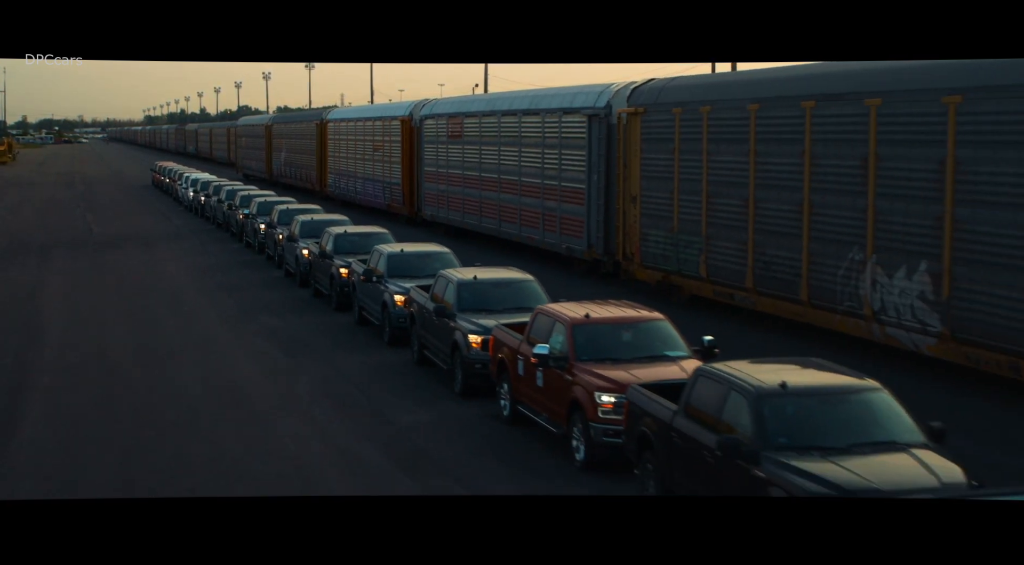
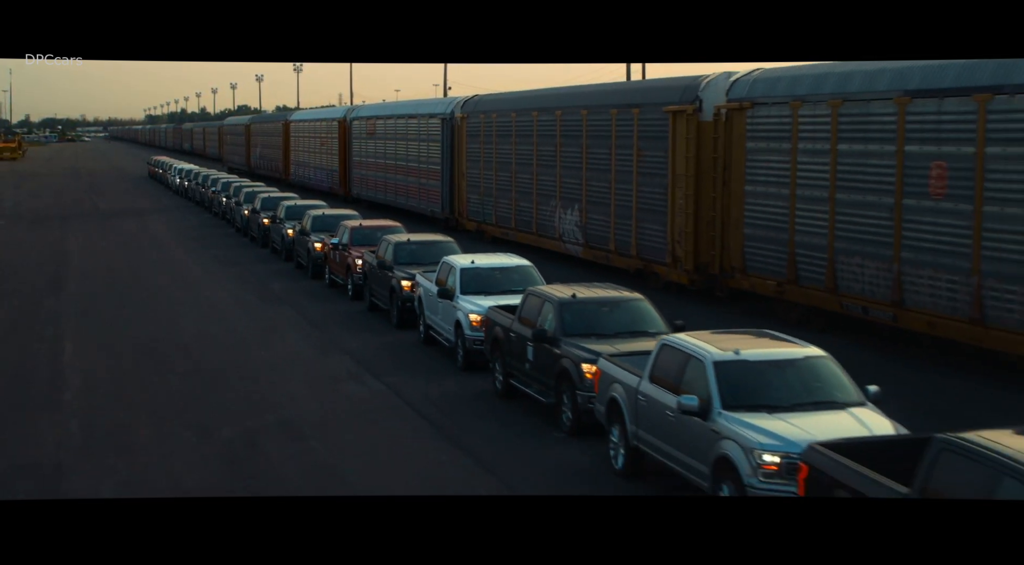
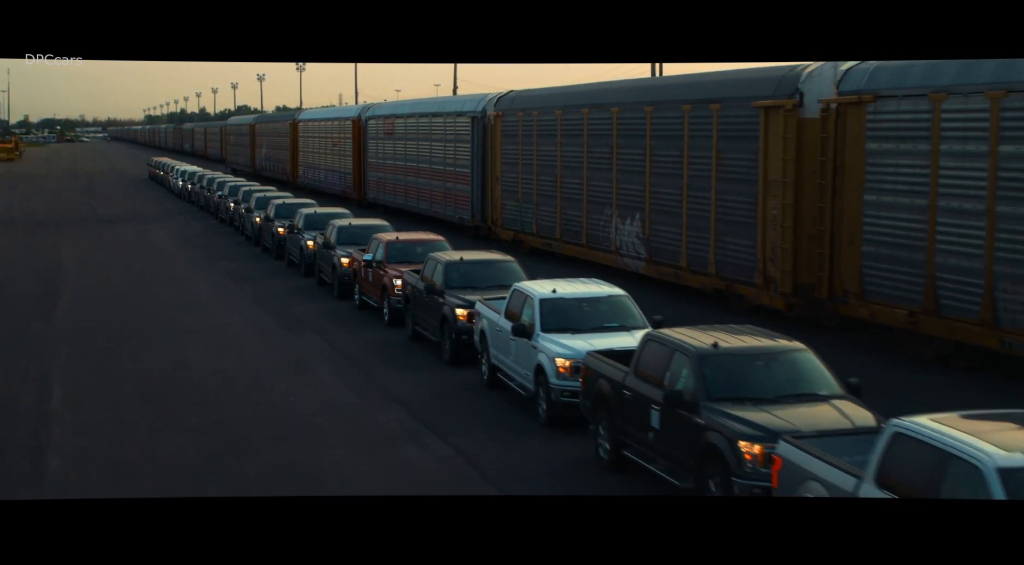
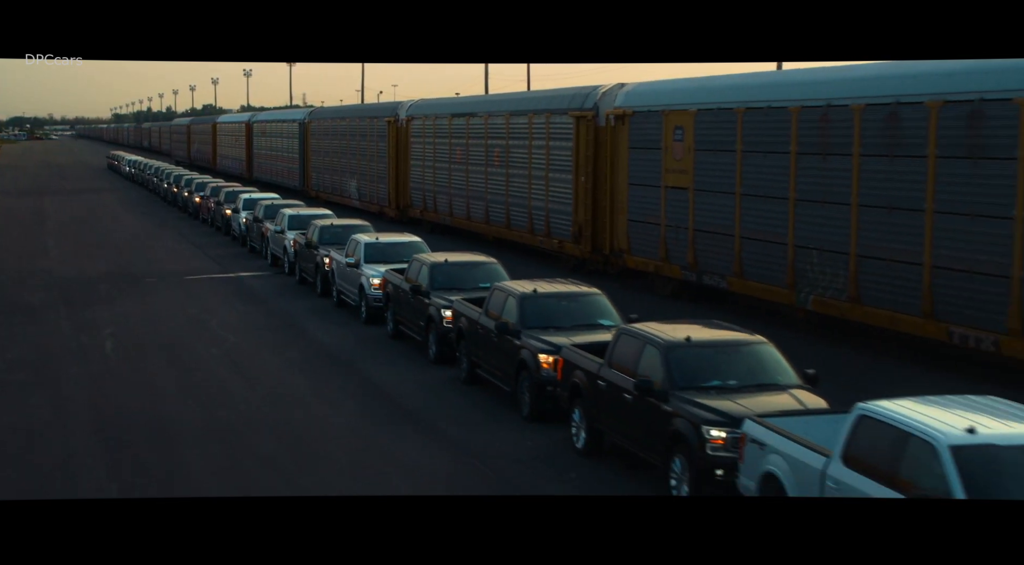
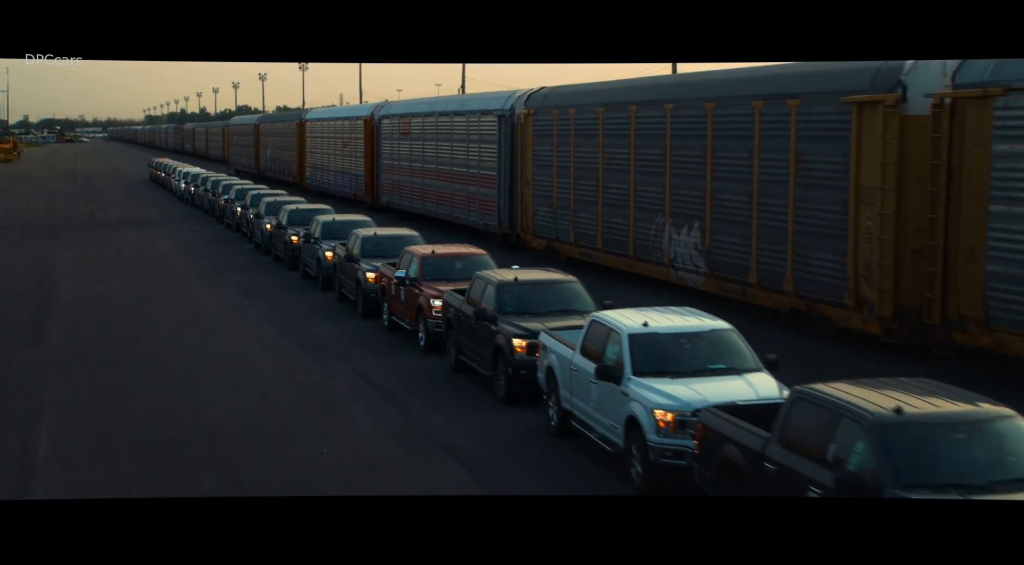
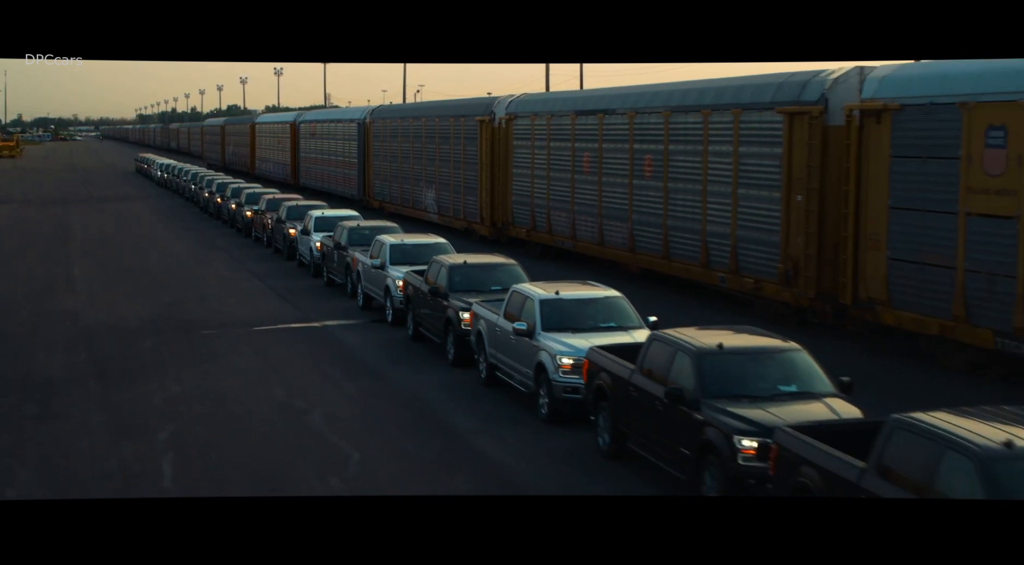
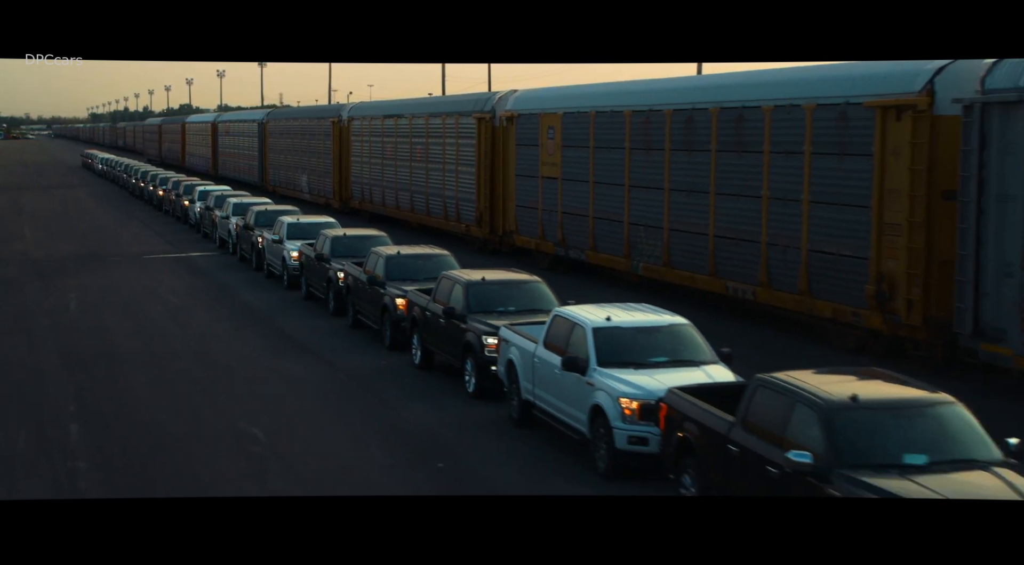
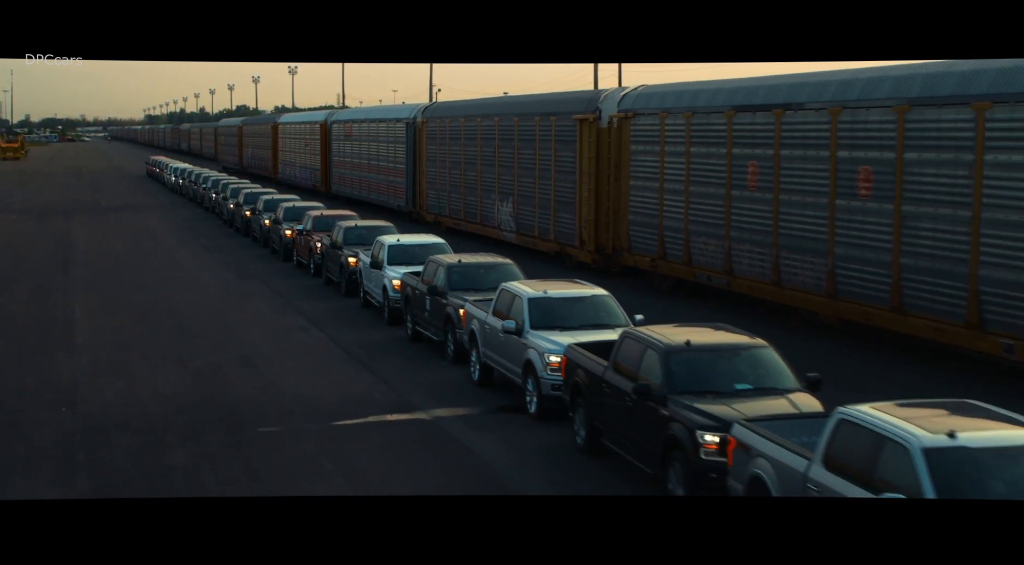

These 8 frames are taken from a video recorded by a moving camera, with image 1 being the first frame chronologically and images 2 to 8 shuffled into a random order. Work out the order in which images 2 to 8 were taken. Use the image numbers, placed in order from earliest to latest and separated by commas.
5, 3, 2, 8, 6, 4, 7
